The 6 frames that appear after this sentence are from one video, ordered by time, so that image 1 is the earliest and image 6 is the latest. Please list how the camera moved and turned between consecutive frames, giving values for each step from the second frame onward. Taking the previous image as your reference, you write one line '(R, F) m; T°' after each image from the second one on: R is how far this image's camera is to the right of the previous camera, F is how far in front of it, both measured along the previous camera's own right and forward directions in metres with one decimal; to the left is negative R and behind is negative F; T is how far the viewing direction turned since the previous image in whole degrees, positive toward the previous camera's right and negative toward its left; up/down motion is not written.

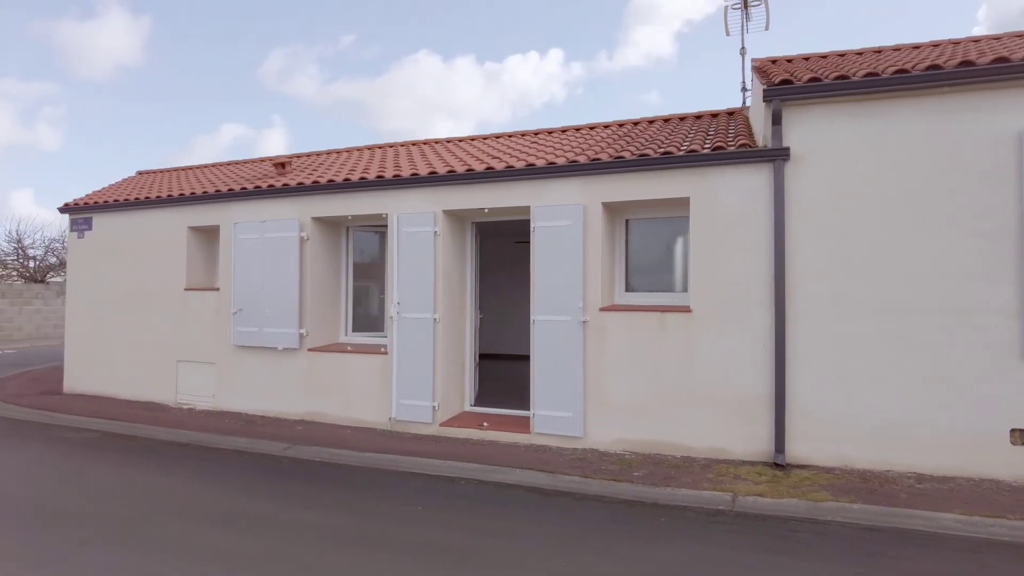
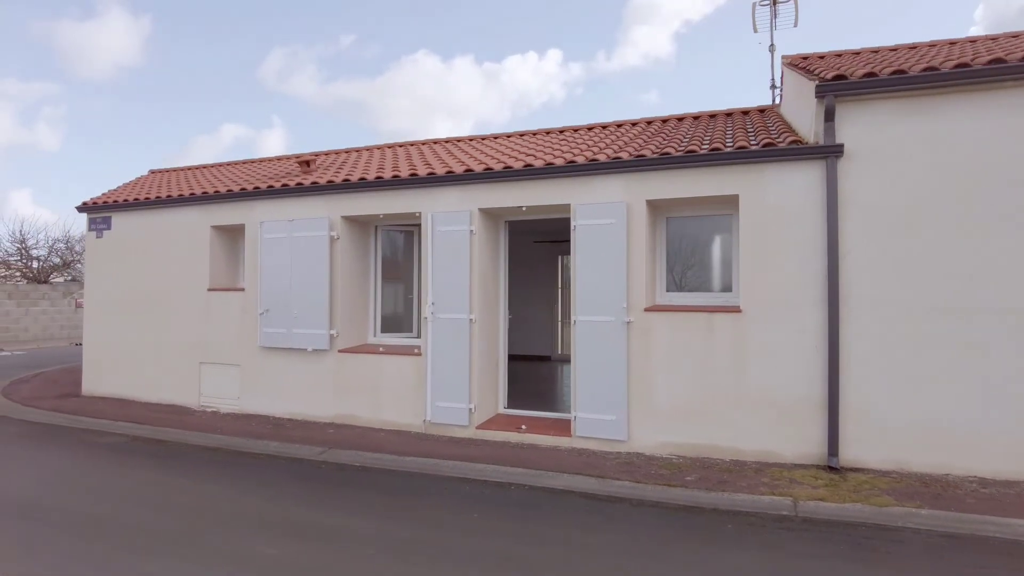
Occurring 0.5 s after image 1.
(-0.5, +0.2) m; 0°
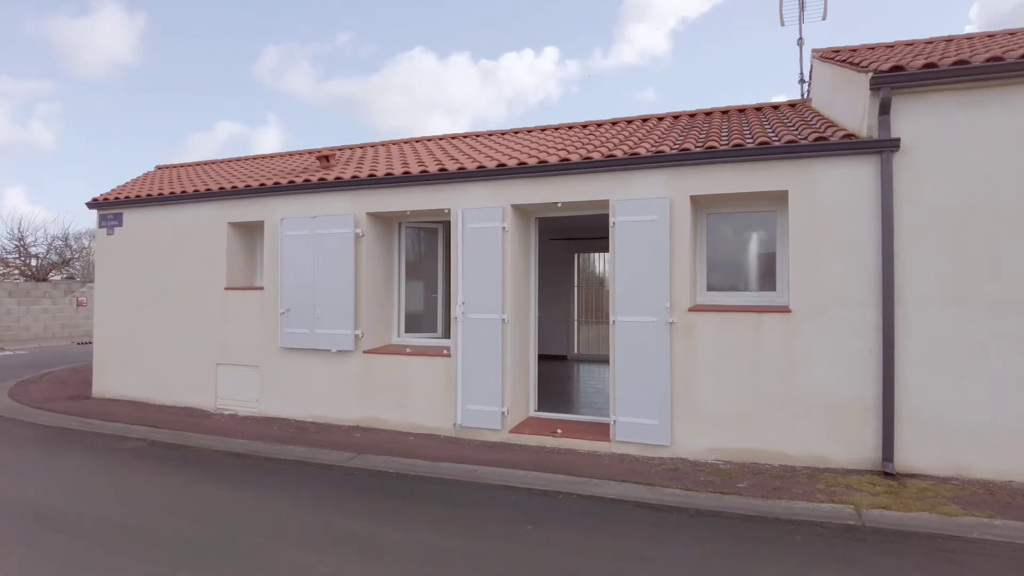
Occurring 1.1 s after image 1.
(-0.5, +0.3) m; 0°
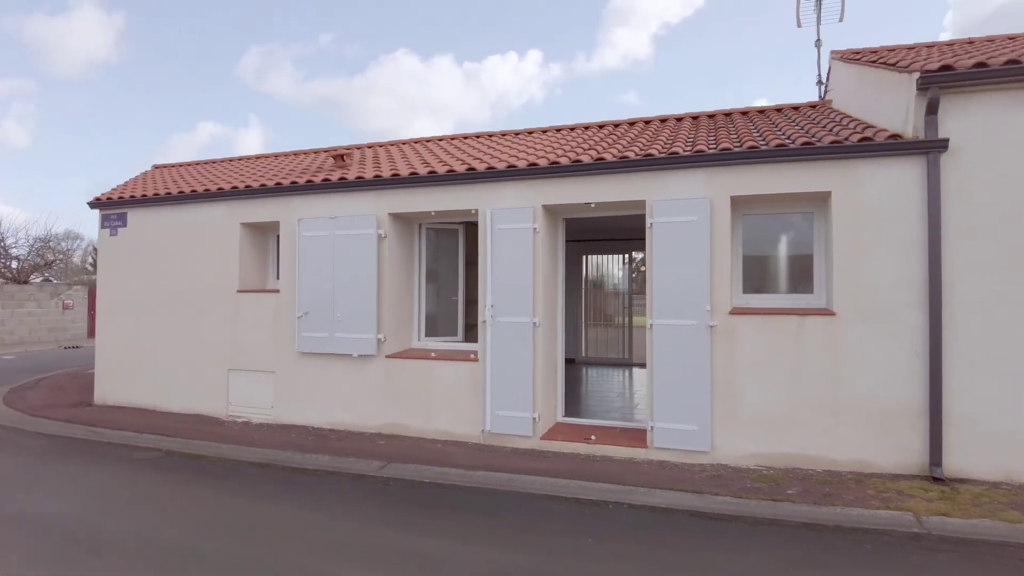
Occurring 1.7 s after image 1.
(-0.6, +0.2) m; +2°
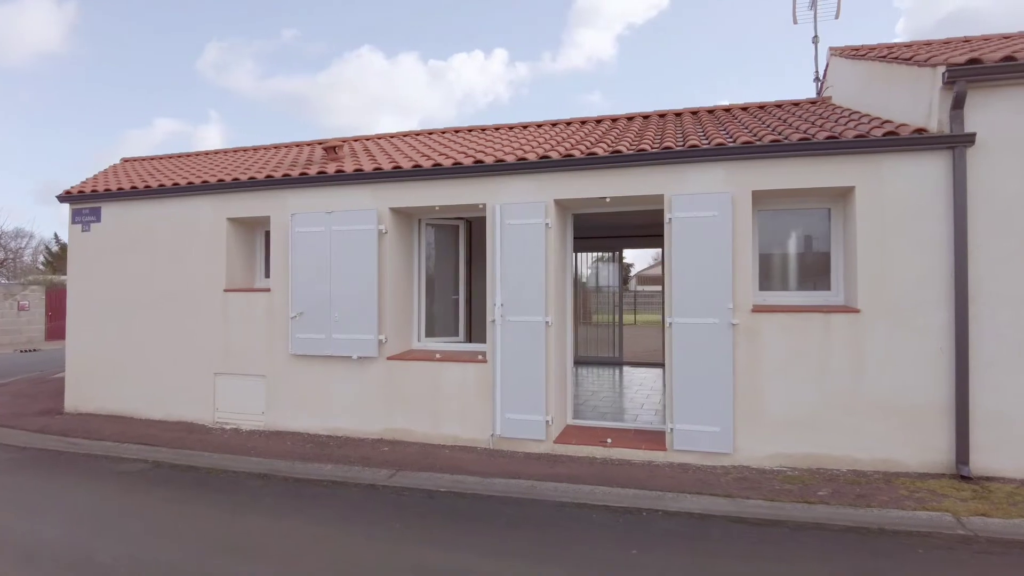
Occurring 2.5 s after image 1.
(-0.5, +0.3) m; +3°
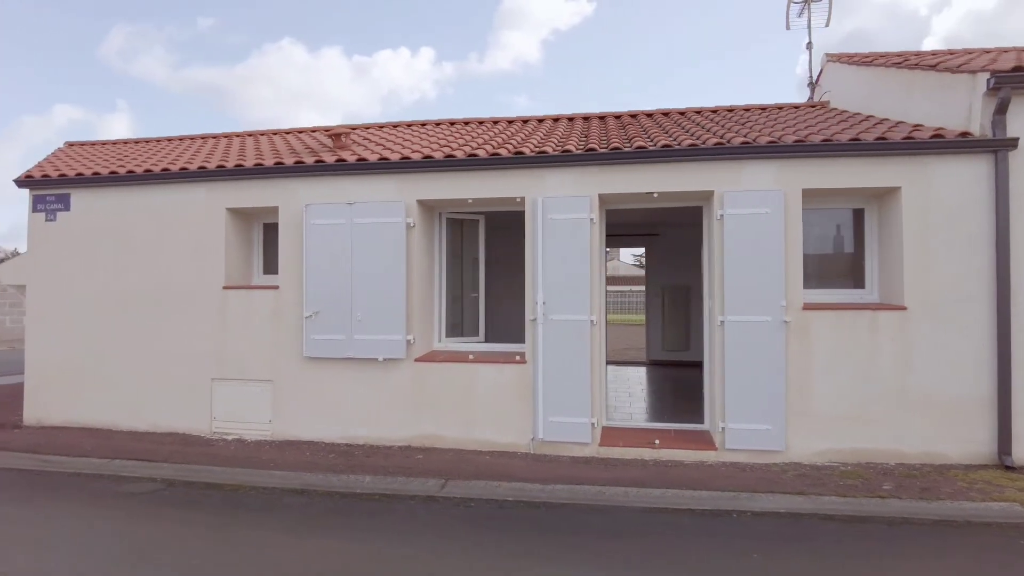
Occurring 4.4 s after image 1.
(-1.3, +0.4) m; +7°
